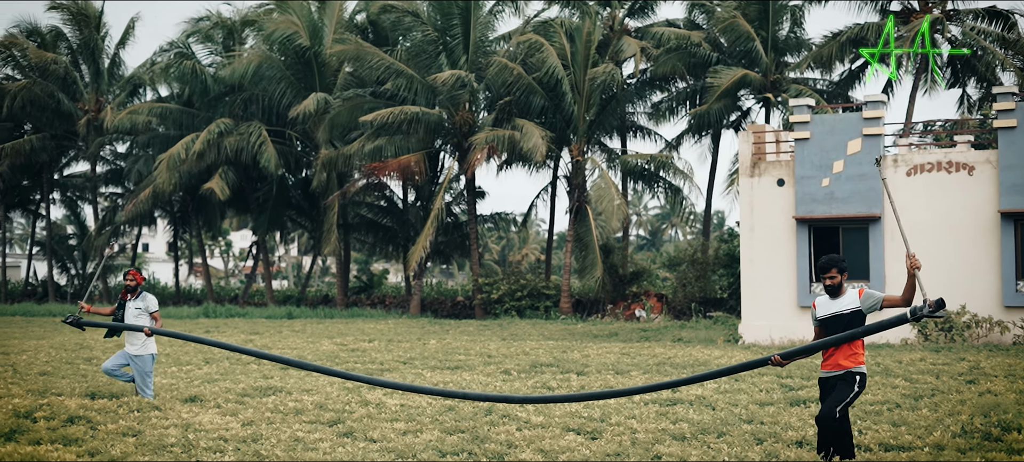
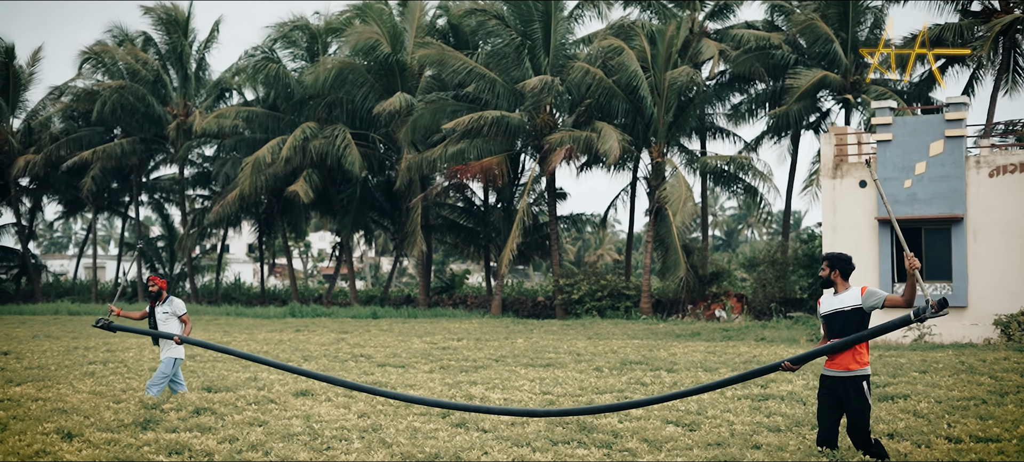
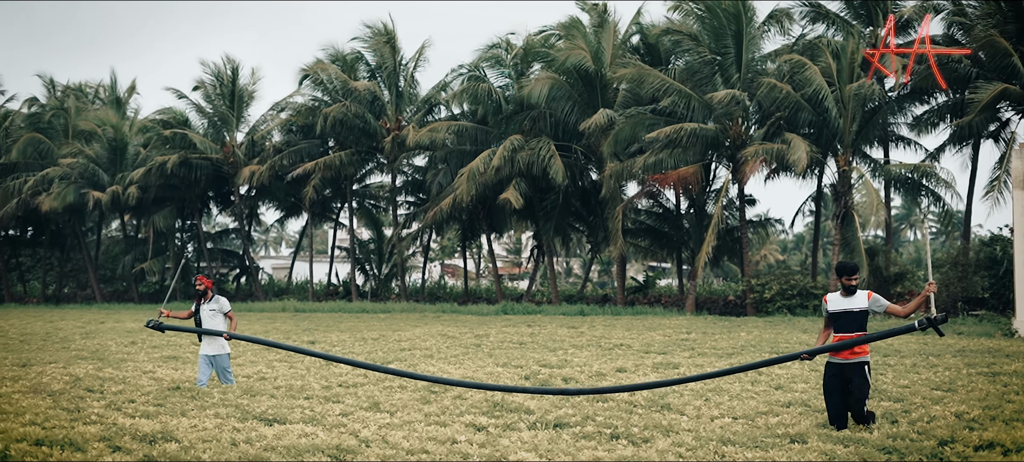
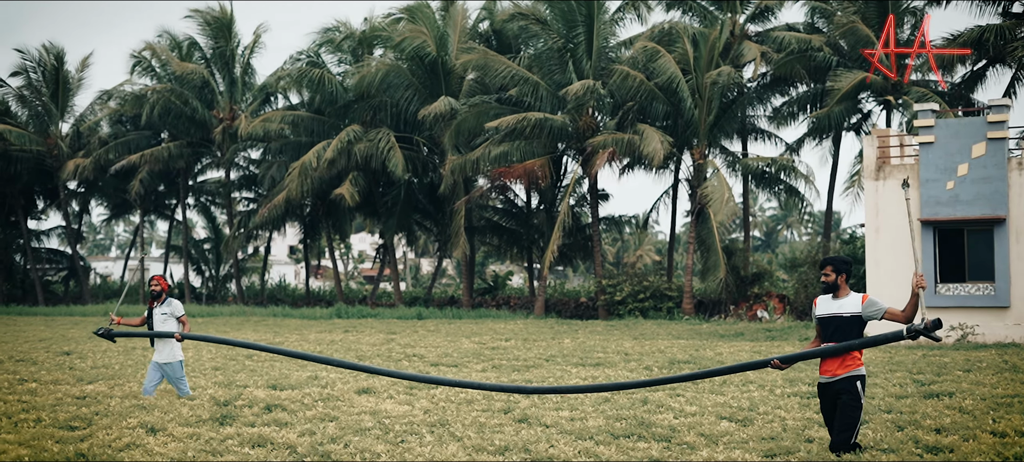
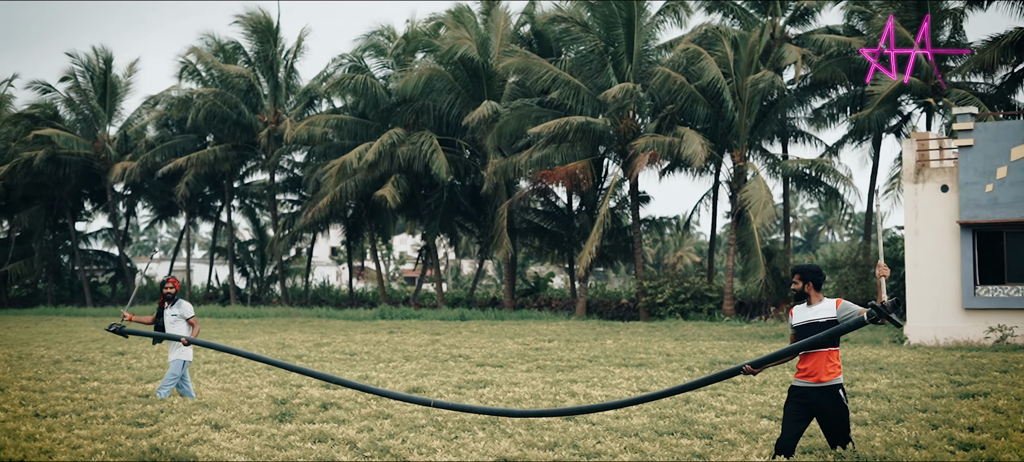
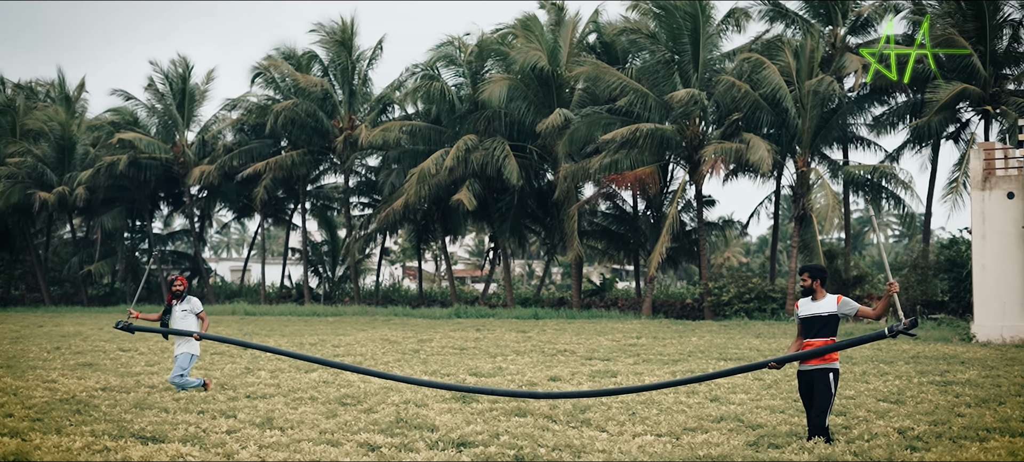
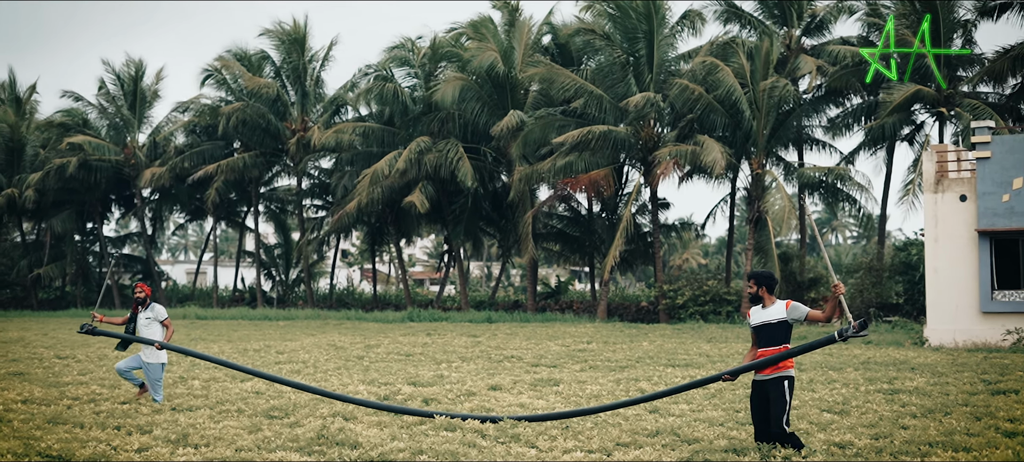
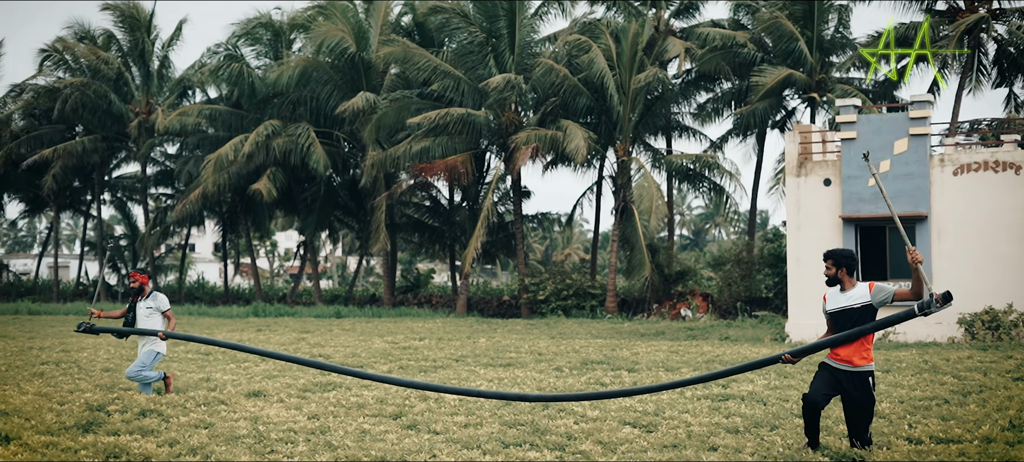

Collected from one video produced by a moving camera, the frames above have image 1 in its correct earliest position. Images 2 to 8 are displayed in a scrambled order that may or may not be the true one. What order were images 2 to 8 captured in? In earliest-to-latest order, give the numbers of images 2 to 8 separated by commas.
8, 2, 4, 5, 7, 6, 3
